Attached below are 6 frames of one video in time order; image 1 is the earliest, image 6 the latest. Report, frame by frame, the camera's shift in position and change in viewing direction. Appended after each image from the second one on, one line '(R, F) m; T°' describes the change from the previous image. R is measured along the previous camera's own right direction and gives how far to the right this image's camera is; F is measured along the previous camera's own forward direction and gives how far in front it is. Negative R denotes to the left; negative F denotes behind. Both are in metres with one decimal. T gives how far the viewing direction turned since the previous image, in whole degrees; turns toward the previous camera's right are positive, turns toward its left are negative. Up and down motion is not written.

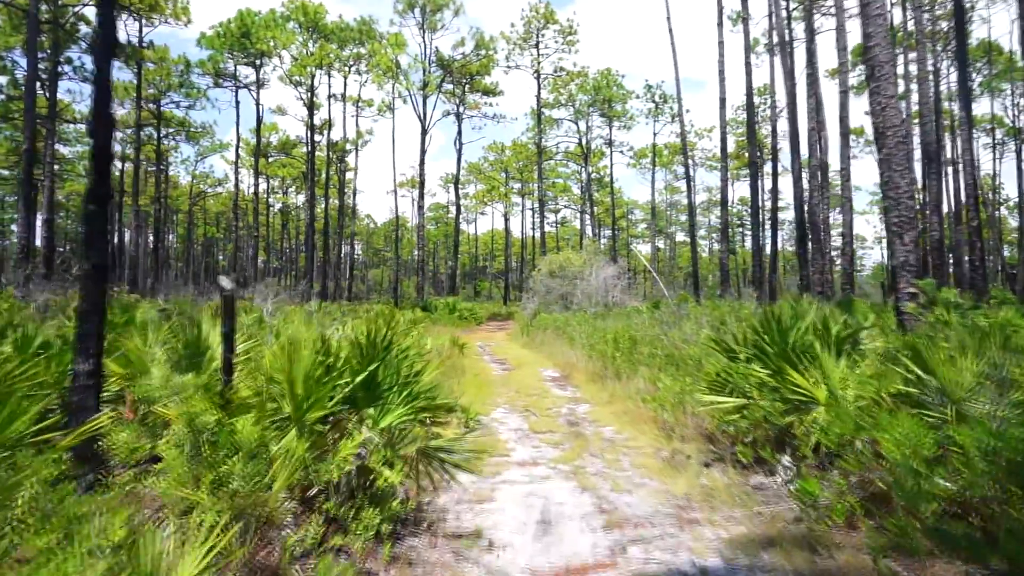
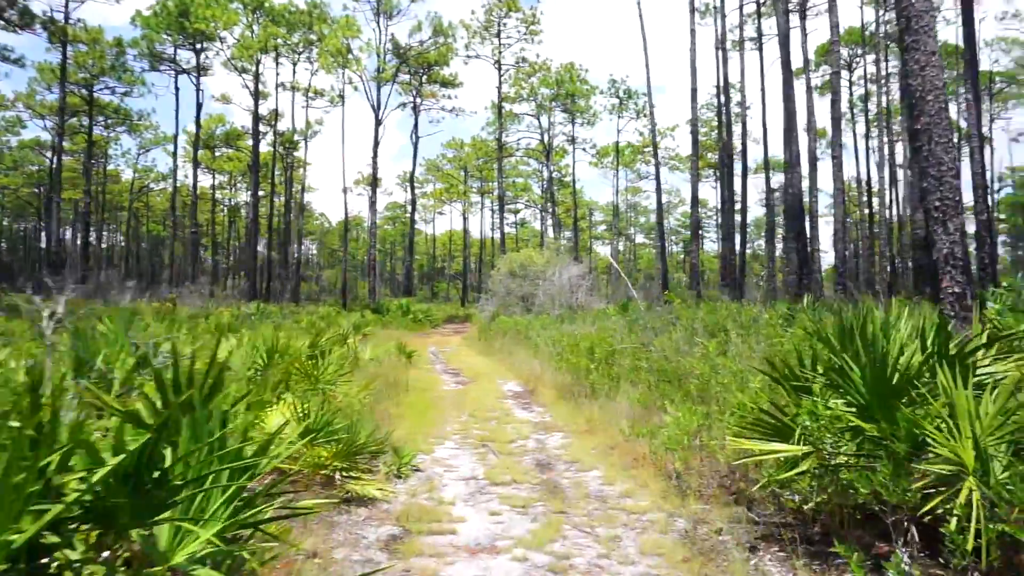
(+0.1, +1.8) m; +3°
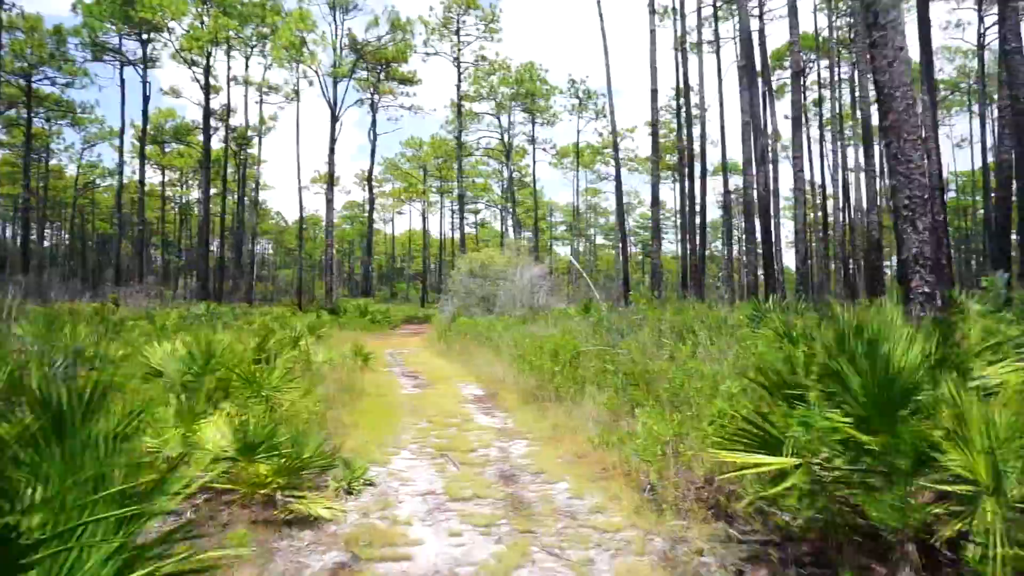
(0.0, +0.4) m; +3°
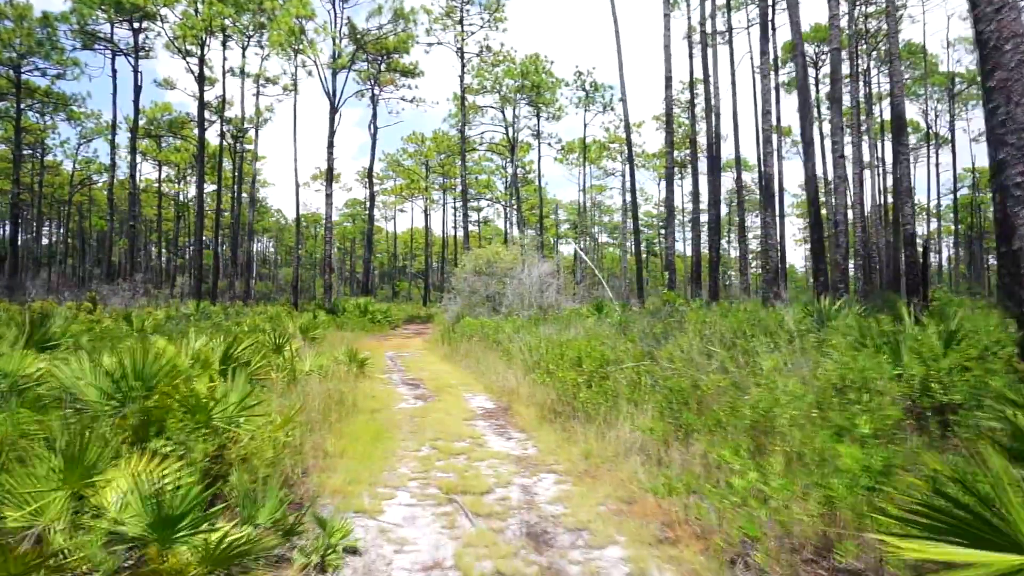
(-0.2, +1.3) m; 0°
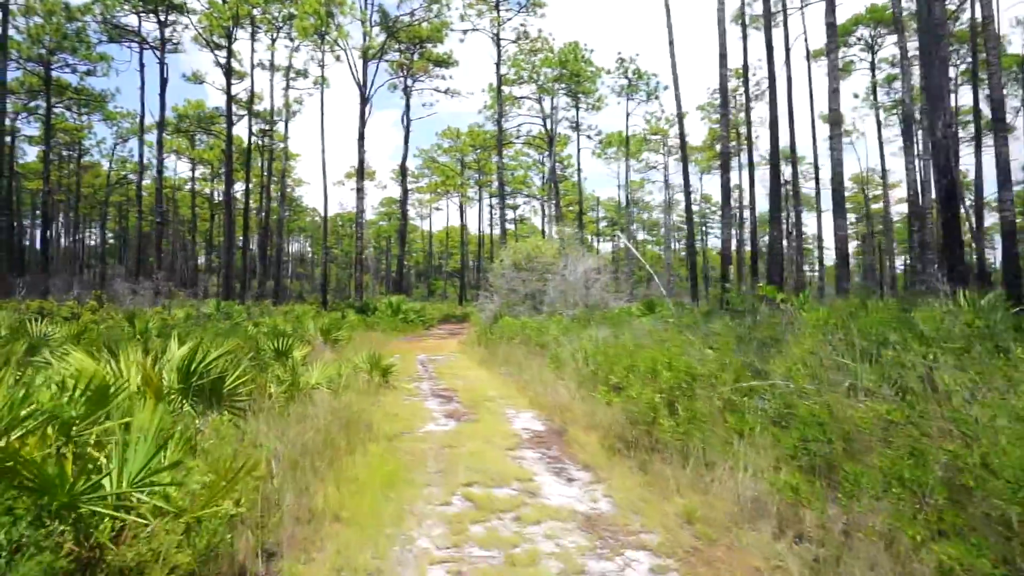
(-0.2, +1.7) m; -3°
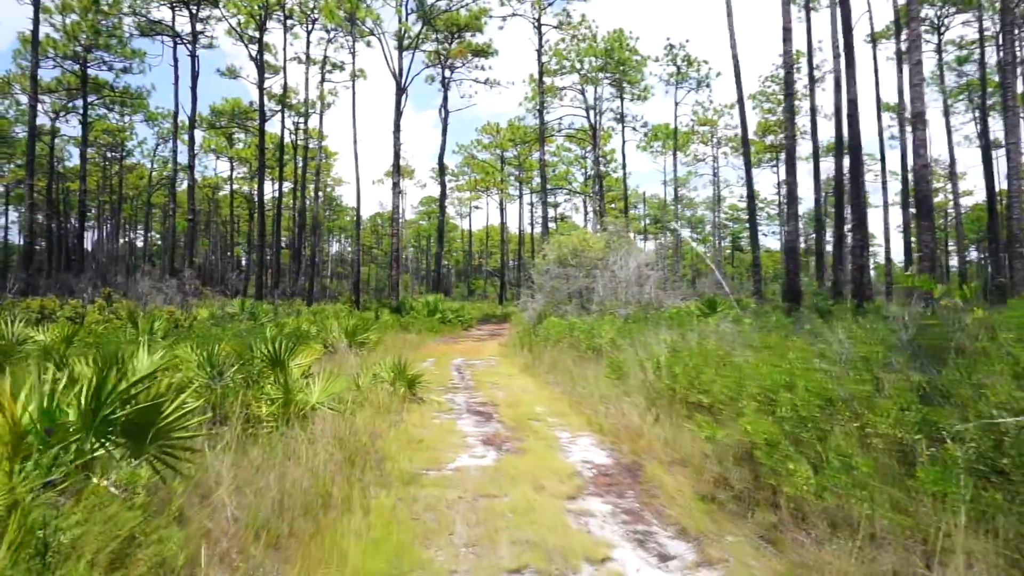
(-0.1, +1.6) m; -3°
